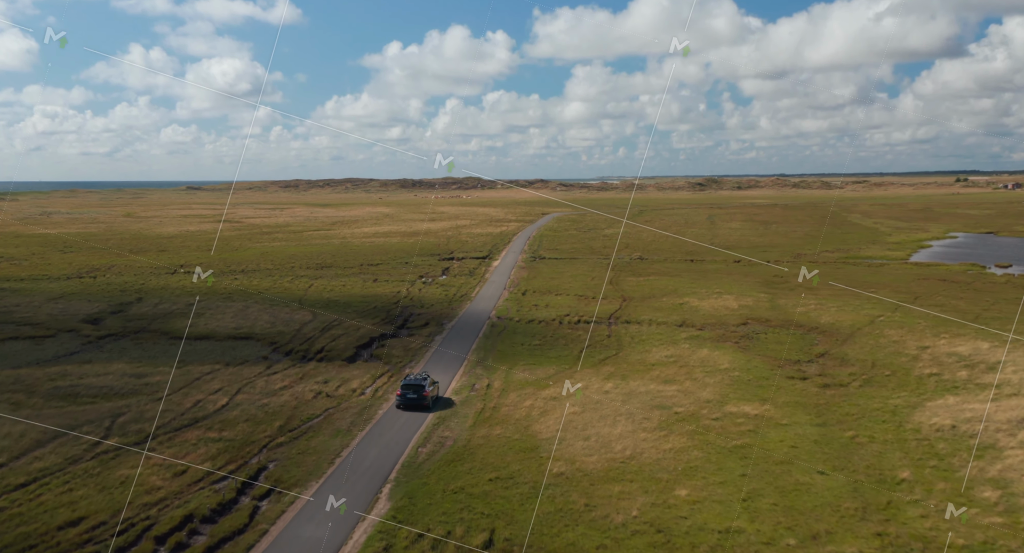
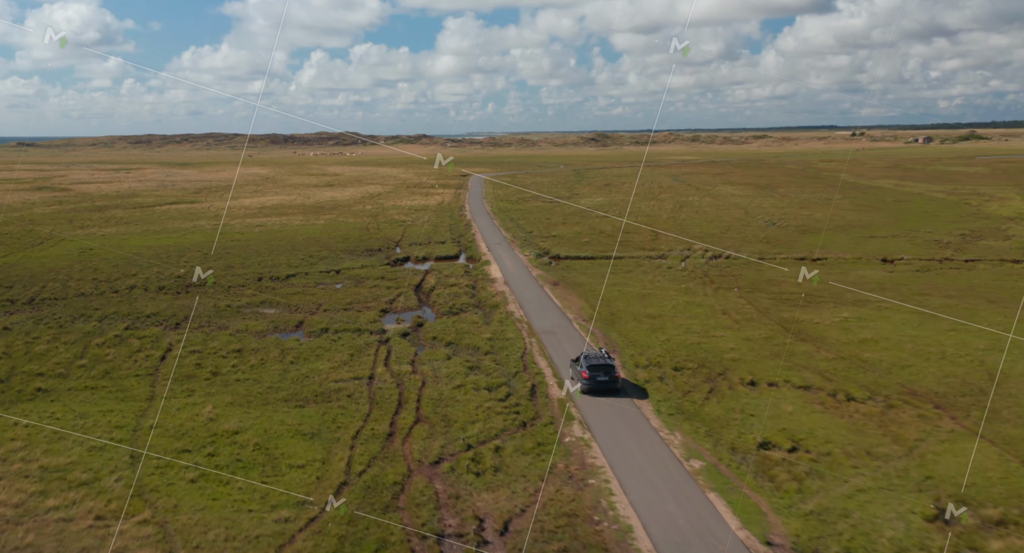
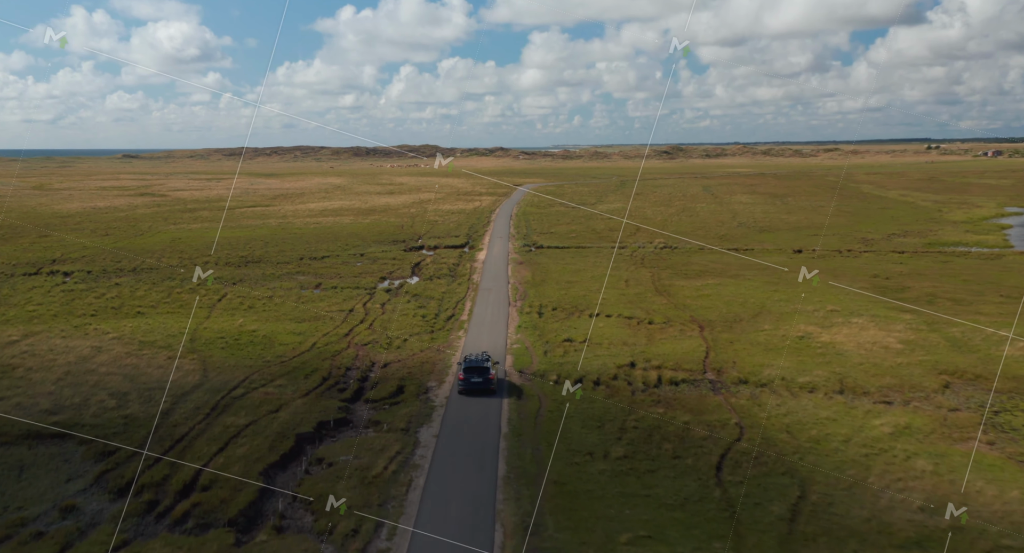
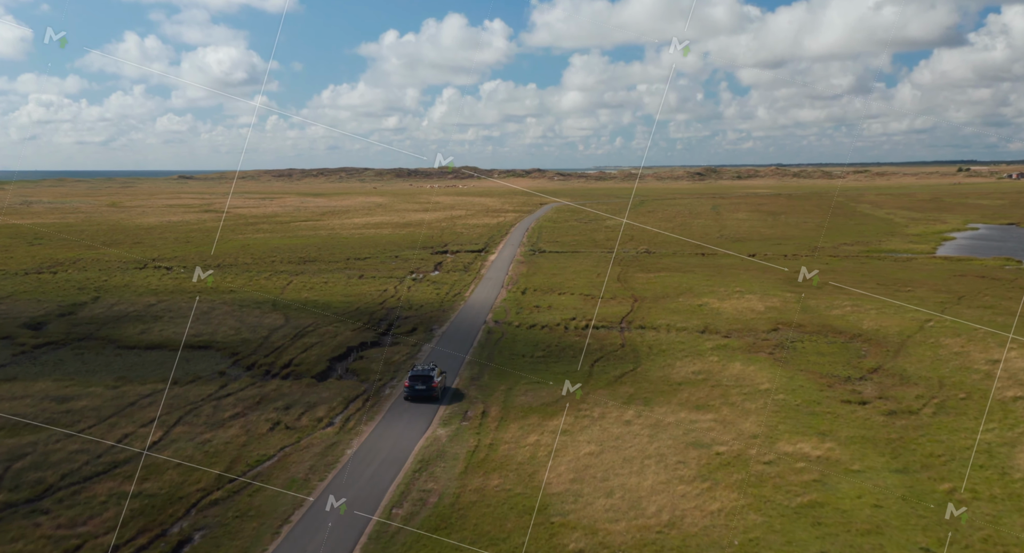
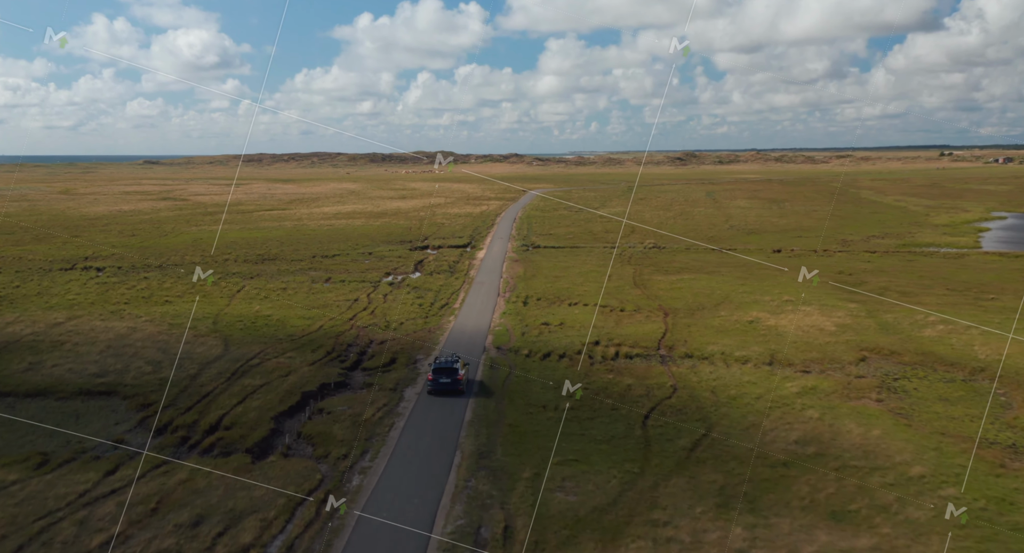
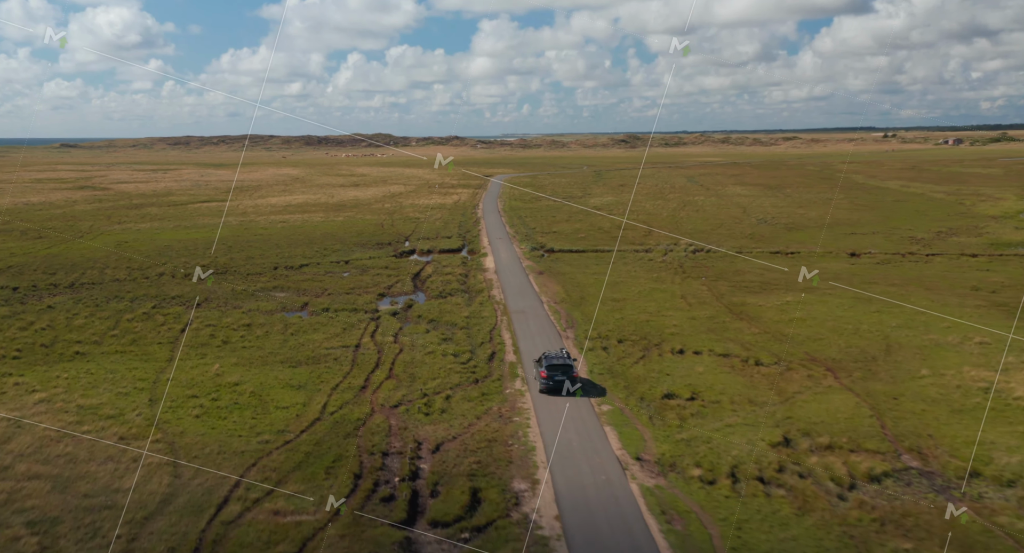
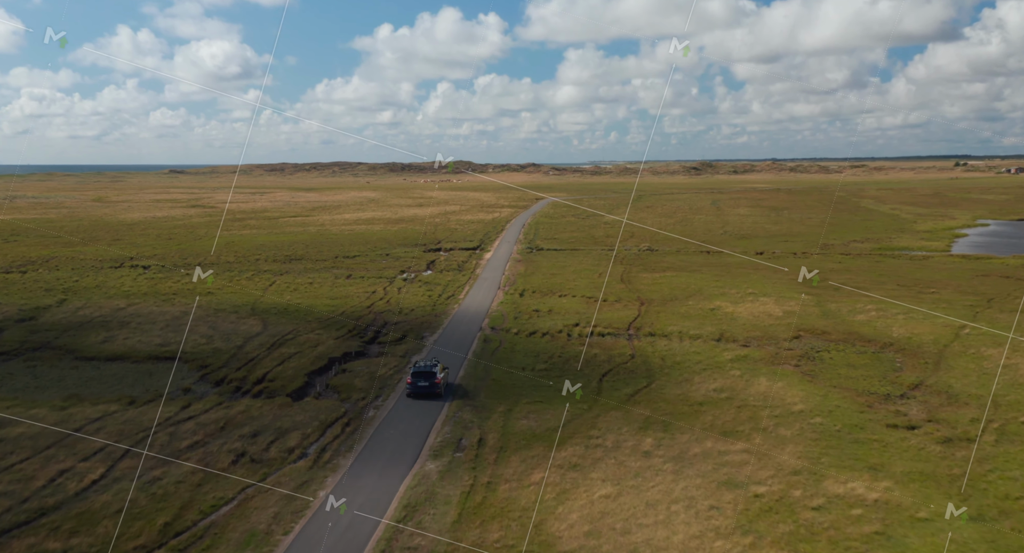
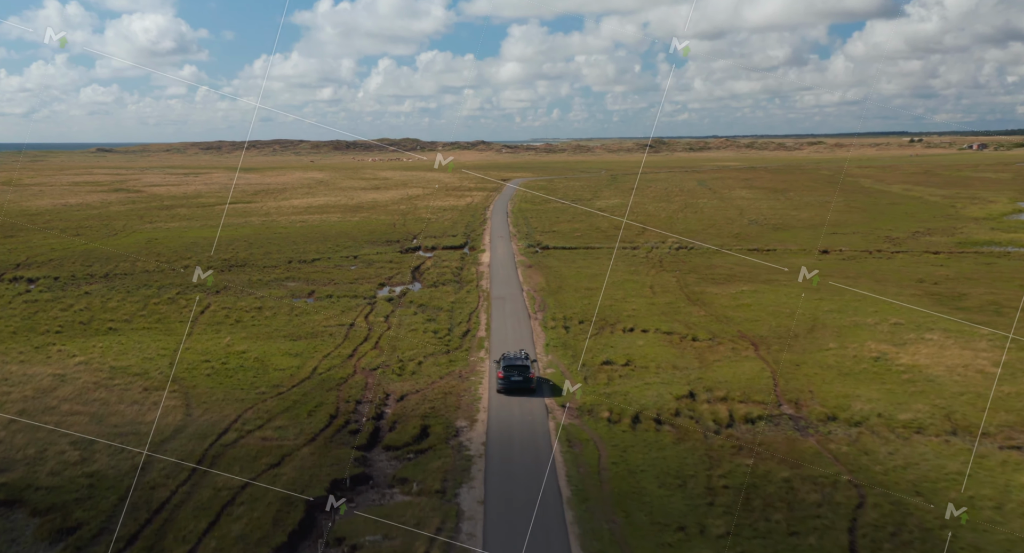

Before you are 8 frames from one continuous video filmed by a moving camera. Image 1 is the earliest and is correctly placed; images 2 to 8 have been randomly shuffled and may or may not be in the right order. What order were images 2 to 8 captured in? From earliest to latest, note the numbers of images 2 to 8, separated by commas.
4, 7, 5, 3, 8, 6, 2
